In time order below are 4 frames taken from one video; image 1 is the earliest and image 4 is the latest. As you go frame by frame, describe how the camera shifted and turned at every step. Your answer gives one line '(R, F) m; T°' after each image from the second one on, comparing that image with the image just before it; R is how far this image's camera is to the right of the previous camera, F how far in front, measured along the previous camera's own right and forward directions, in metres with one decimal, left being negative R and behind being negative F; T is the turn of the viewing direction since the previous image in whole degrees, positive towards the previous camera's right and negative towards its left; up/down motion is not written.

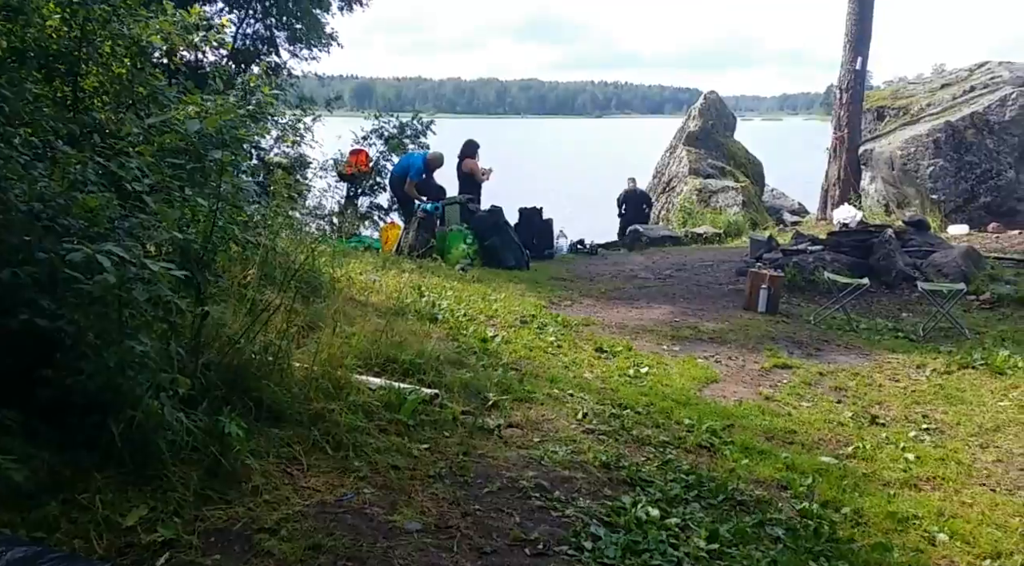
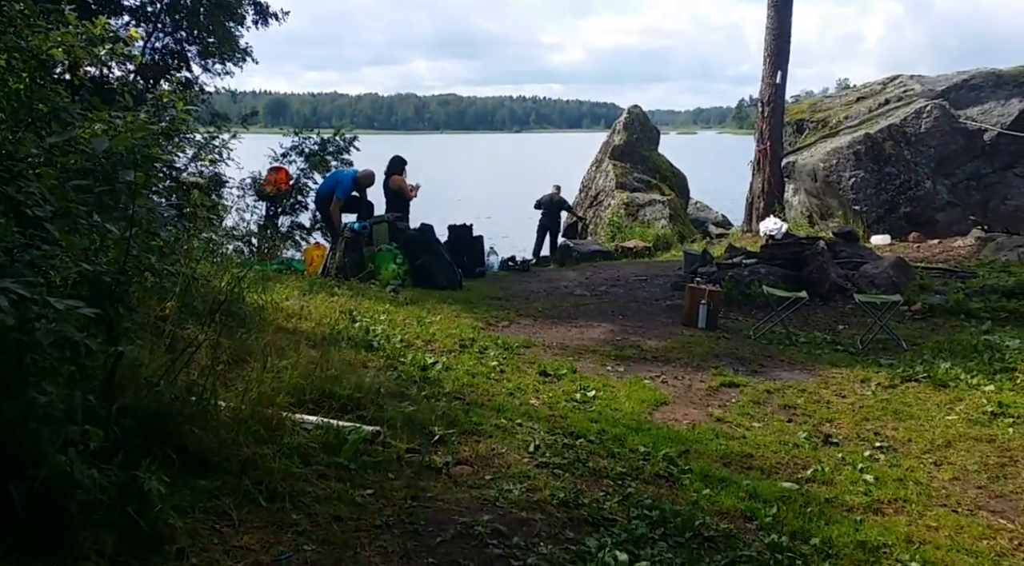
(-0.1, +0.3) m; +5°
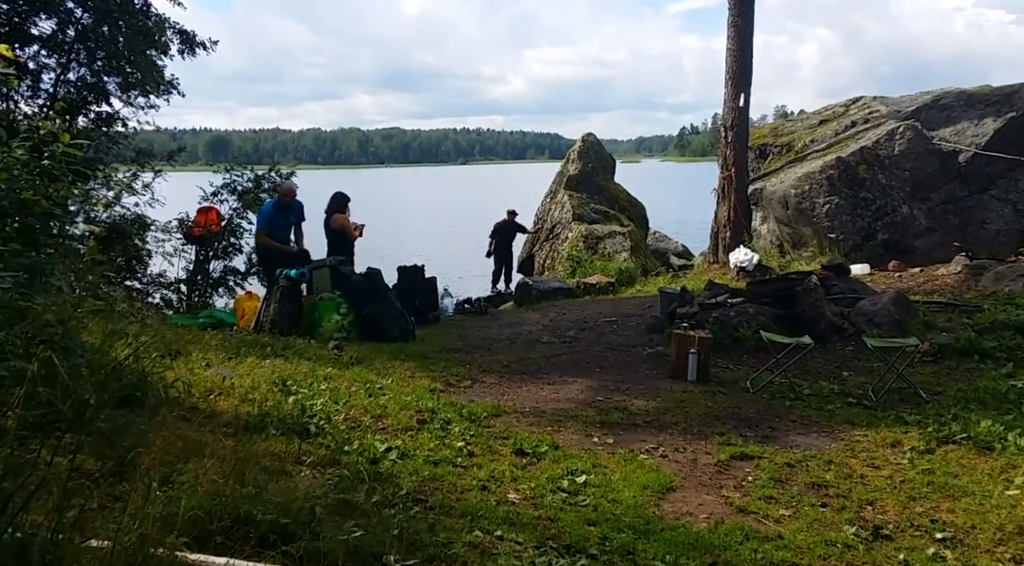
(-0.1, +1.1) m; +3°
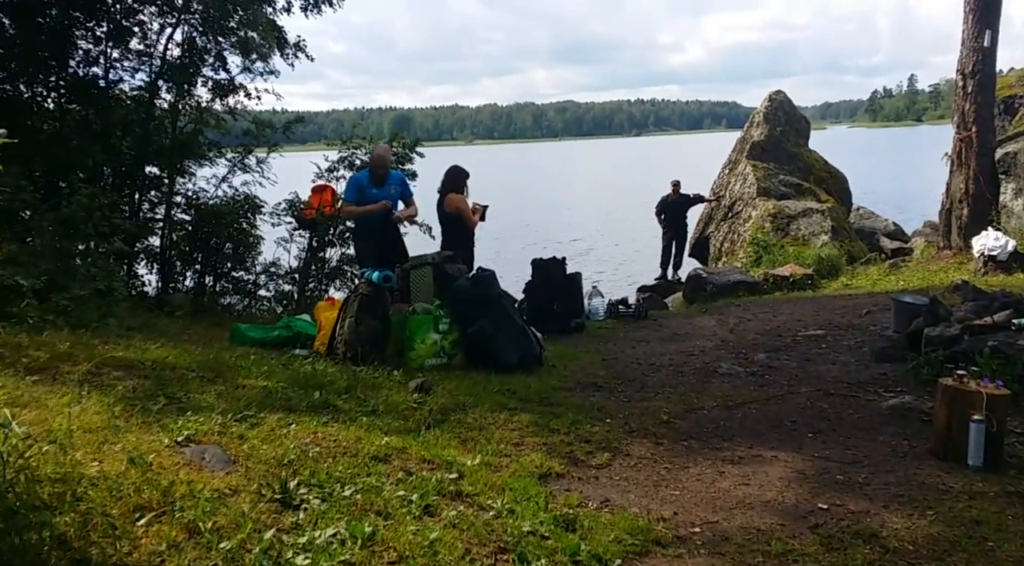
(+0.1, +2.7) m; -11°
